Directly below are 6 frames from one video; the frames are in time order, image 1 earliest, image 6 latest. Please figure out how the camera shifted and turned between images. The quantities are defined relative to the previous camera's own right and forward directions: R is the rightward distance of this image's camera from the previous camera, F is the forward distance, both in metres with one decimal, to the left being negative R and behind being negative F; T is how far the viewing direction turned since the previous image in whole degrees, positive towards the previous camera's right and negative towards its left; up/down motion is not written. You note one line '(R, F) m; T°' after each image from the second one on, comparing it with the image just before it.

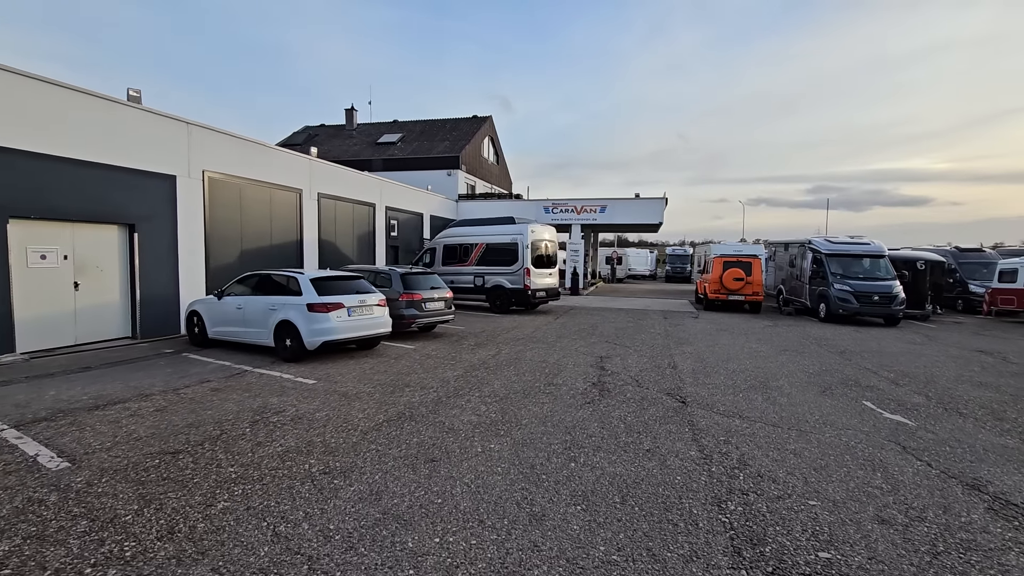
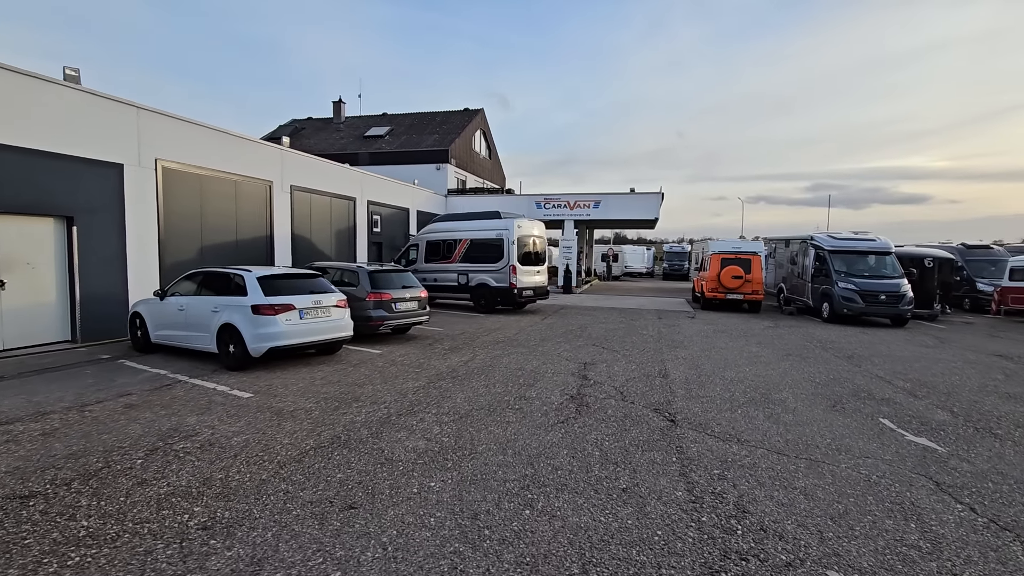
(+0.4, +0.8) m; 0°
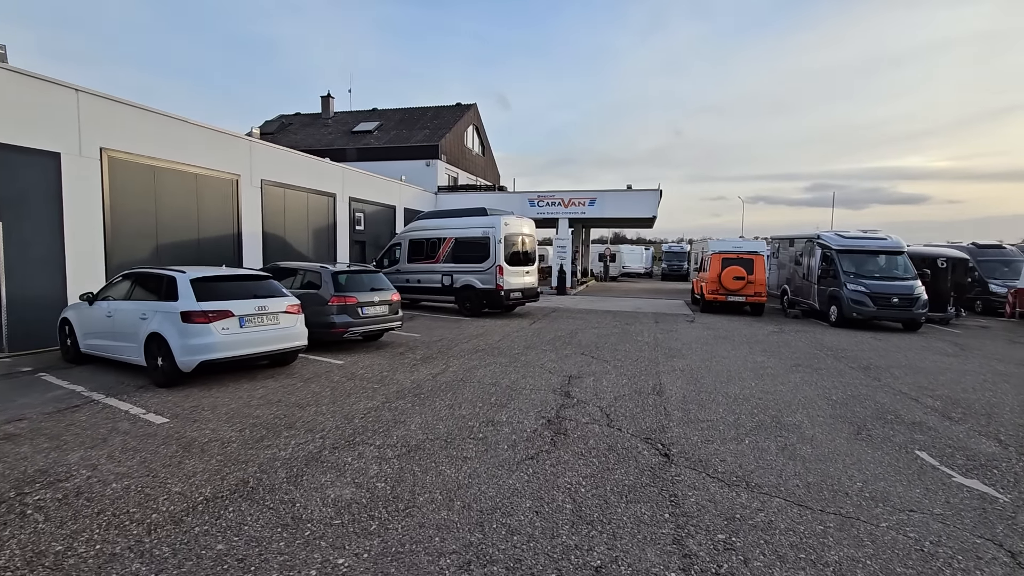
(+0.3, +0.9) m; 0°
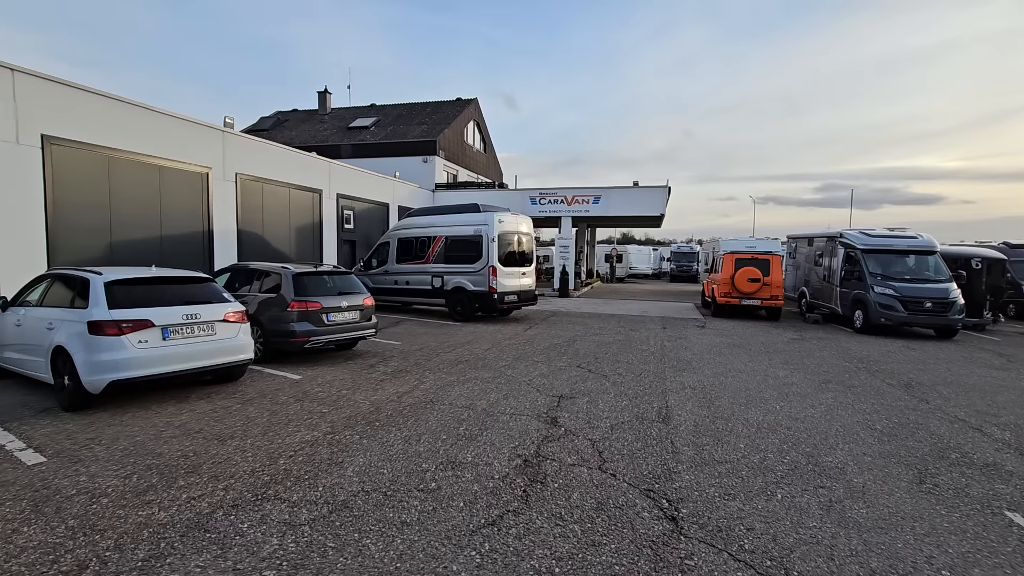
(+0.3, +1.1) m; -1°
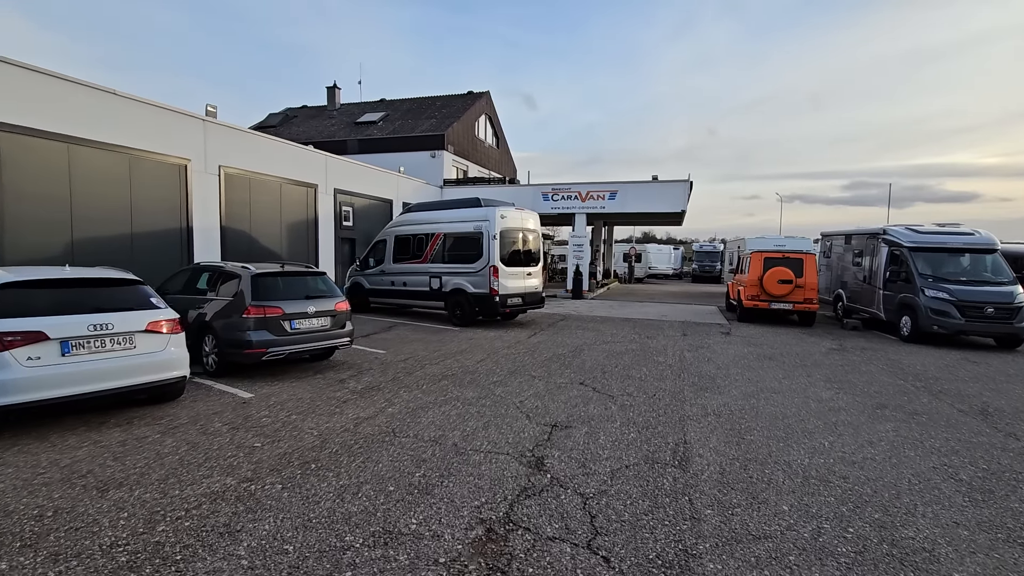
(+0.4, +1.1) m; -2°
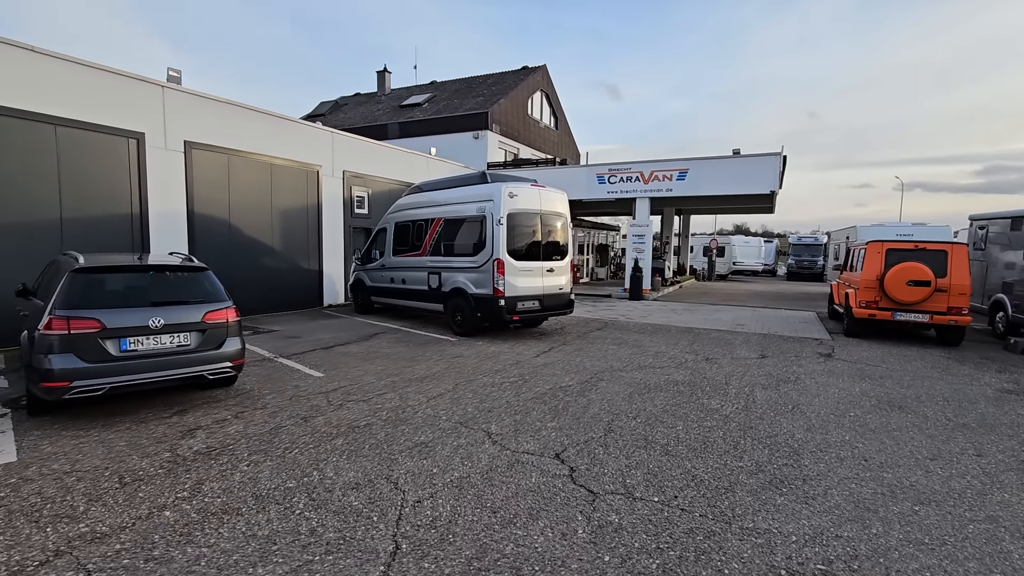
(+1.2, +2.7) m; -9°
